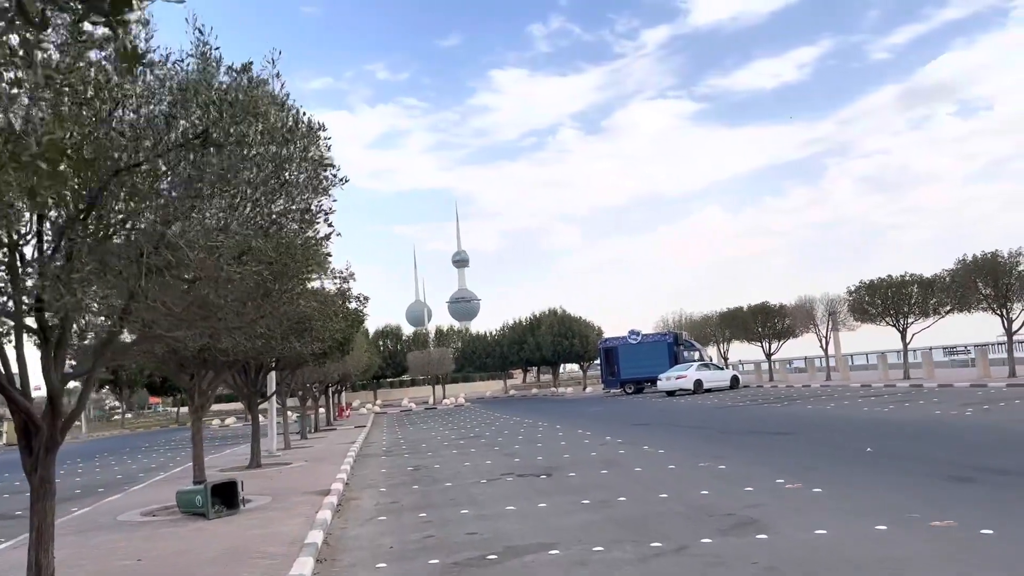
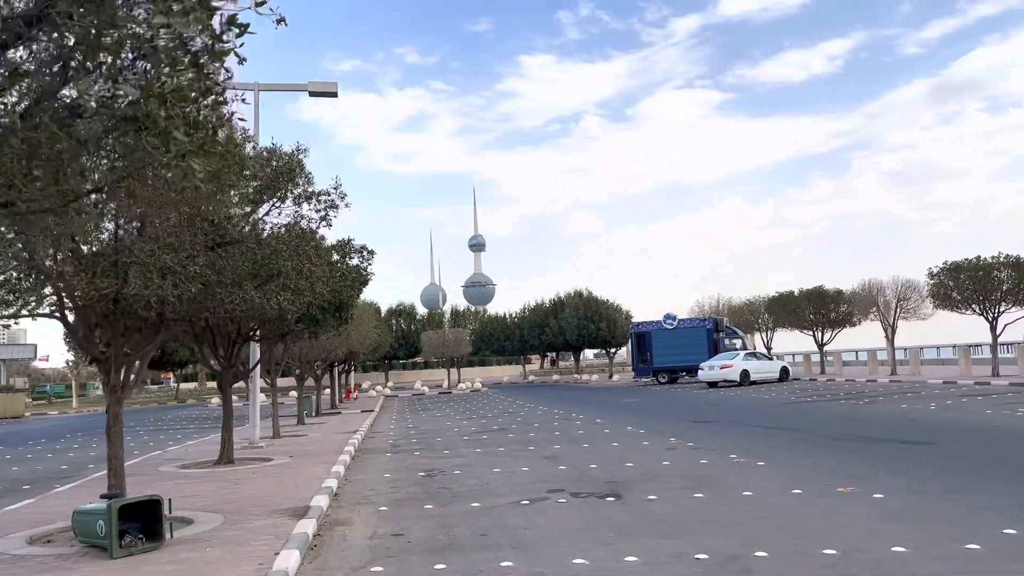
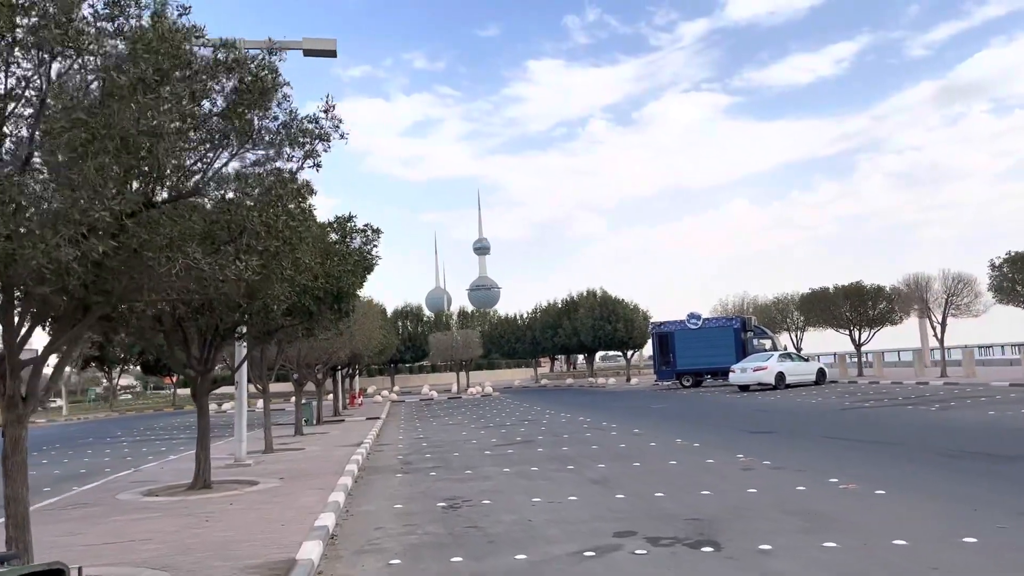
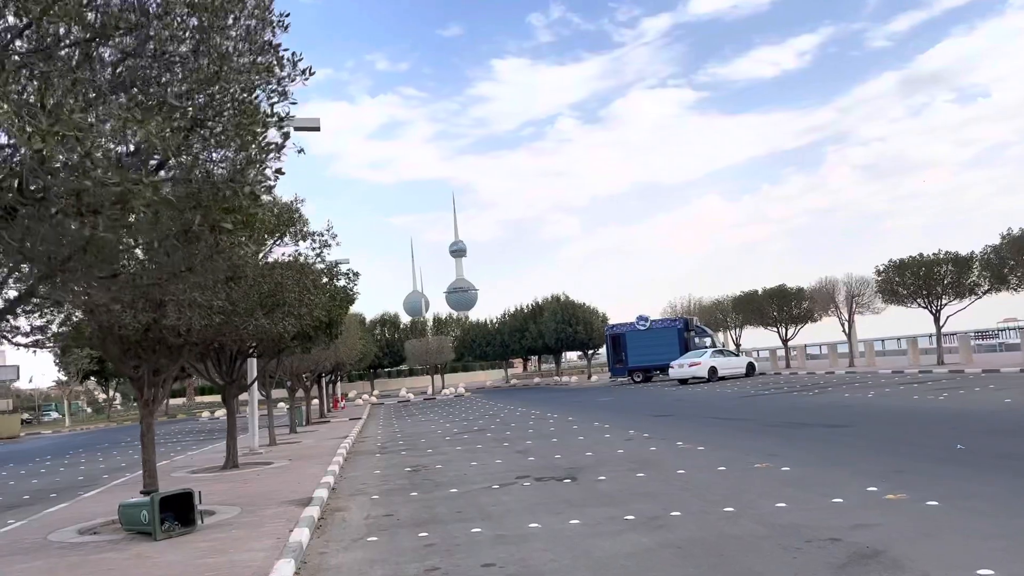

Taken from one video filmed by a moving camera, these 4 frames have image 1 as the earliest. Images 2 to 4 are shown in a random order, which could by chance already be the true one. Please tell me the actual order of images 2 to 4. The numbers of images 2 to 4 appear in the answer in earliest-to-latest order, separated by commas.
4, 2, 3
